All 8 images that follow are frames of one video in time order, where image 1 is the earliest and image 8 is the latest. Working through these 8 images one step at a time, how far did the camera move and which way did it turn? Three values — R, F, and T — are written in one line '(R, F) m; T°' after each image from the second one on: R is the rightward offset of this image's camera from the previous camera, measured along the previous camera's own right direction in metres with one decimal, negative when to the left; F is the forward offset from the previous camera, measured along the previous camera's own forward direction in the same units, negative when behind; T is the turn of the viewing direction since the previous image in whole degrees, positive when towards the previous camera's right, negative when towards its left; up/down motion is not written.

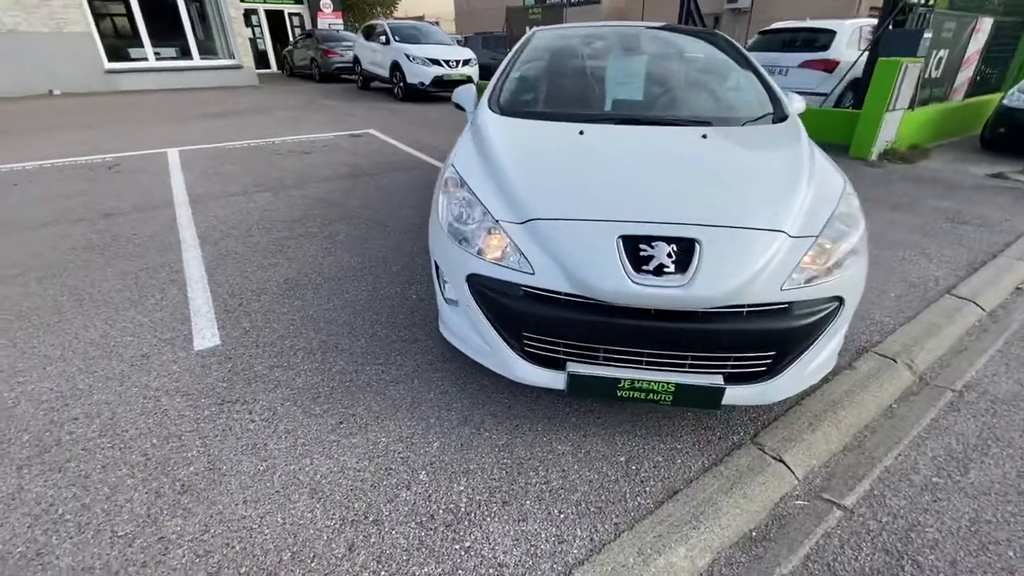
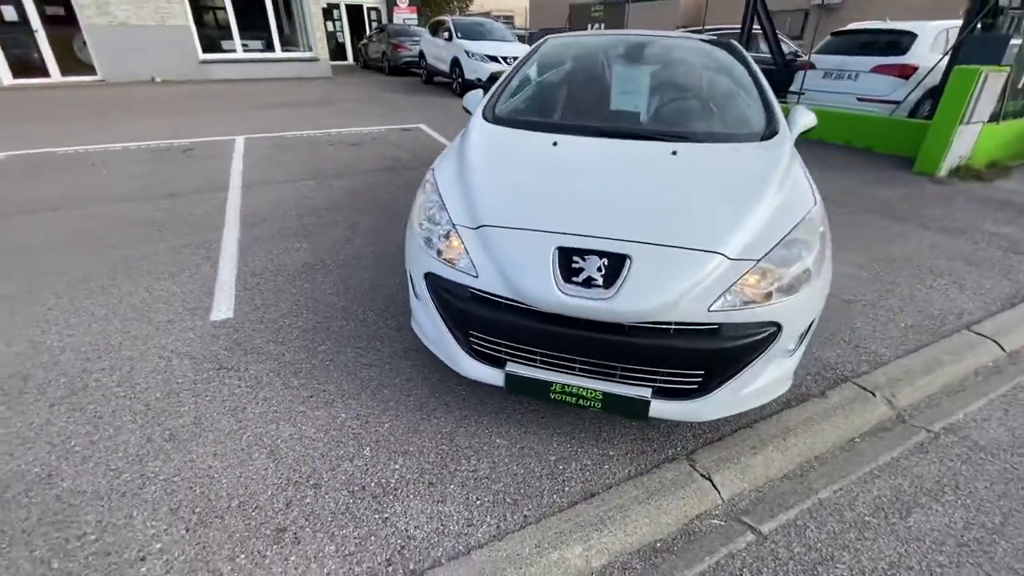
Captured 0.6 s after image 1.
(+0.5, -0.1) m; -7°
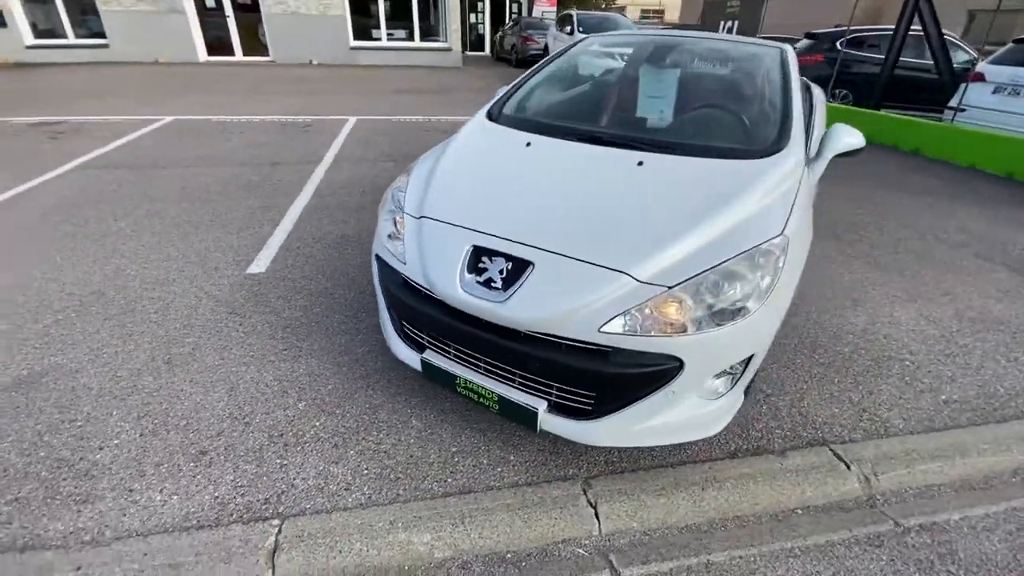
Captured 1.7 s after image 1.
(+0.8, +0.1) m; -14°
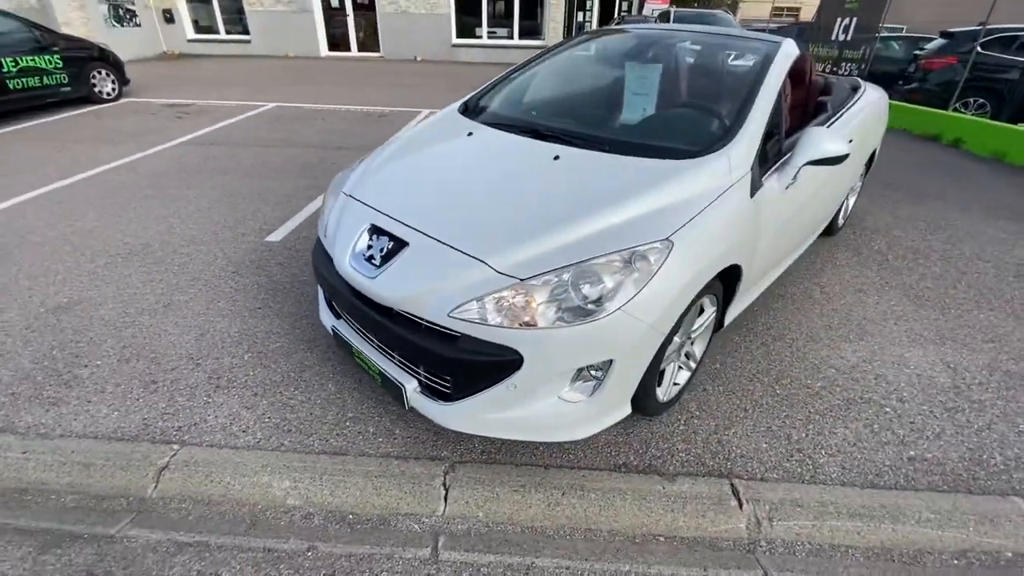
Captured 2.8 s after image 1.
(+0.9, +0.1) m; -12°
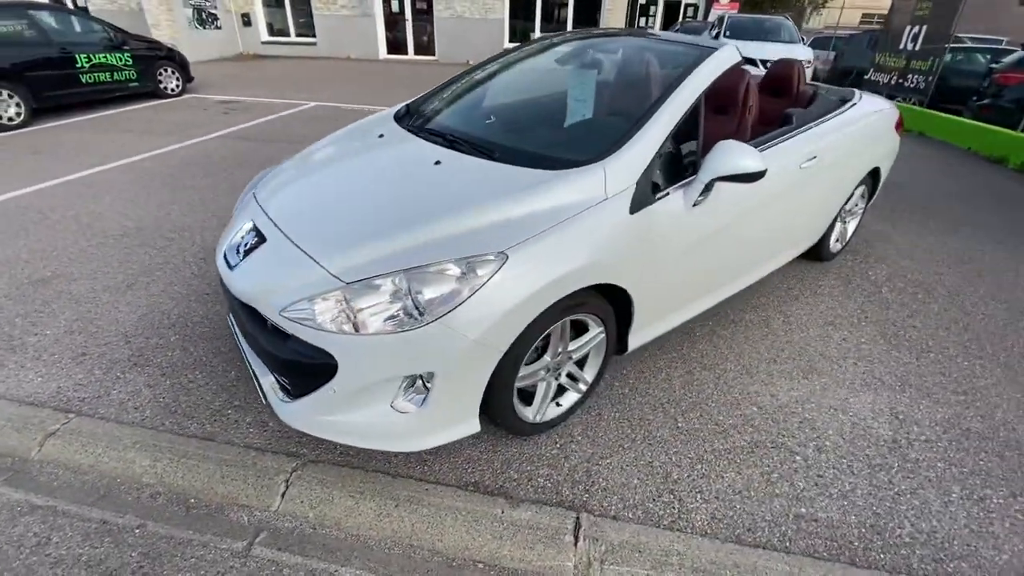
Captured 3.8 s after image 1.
(+0.8, +0.1) m; -7°
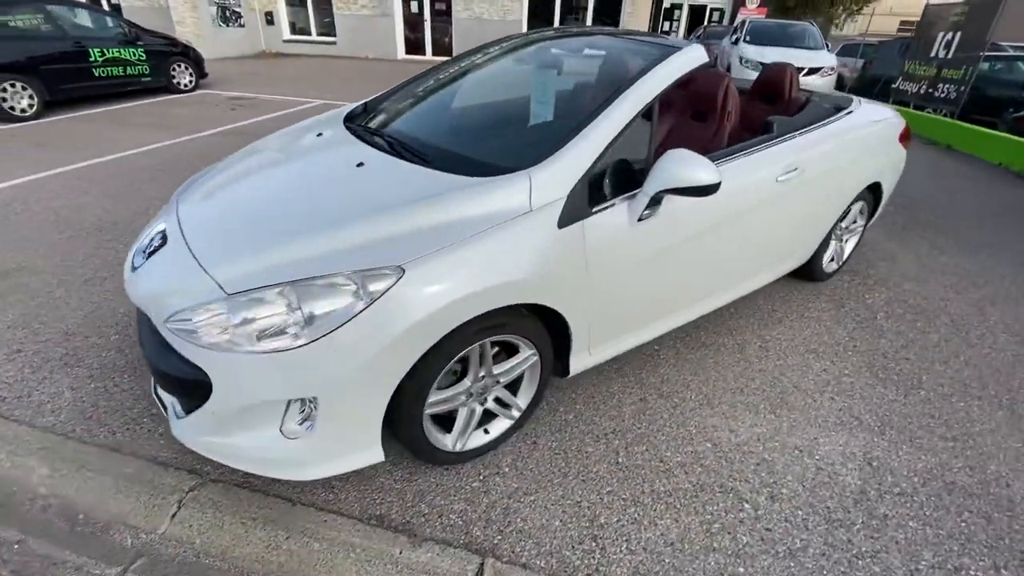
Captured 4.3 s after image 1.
(+0.4, +0.2) m; -3°
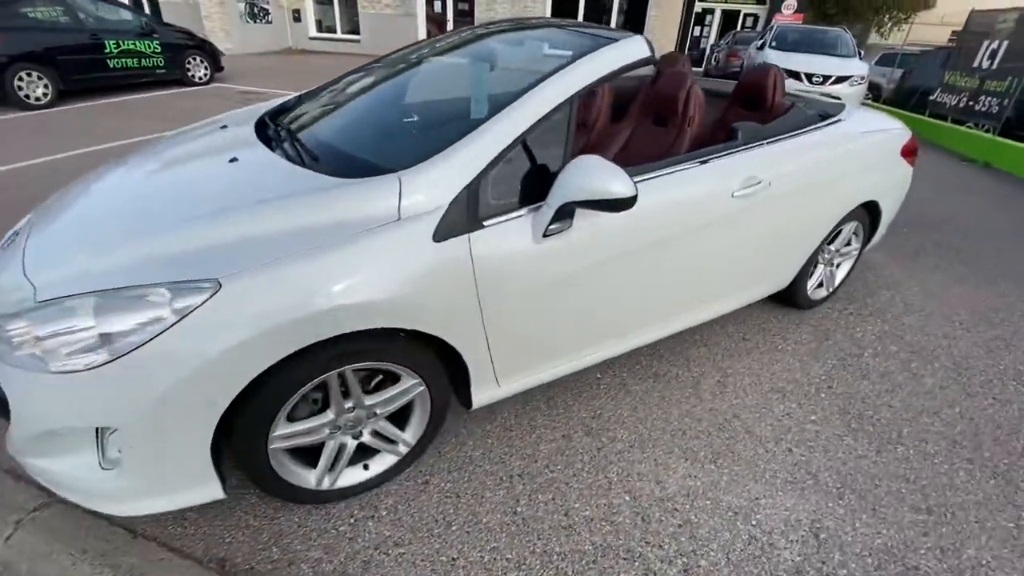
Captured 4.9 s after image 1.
(+0.5, +0.3) m; -3°
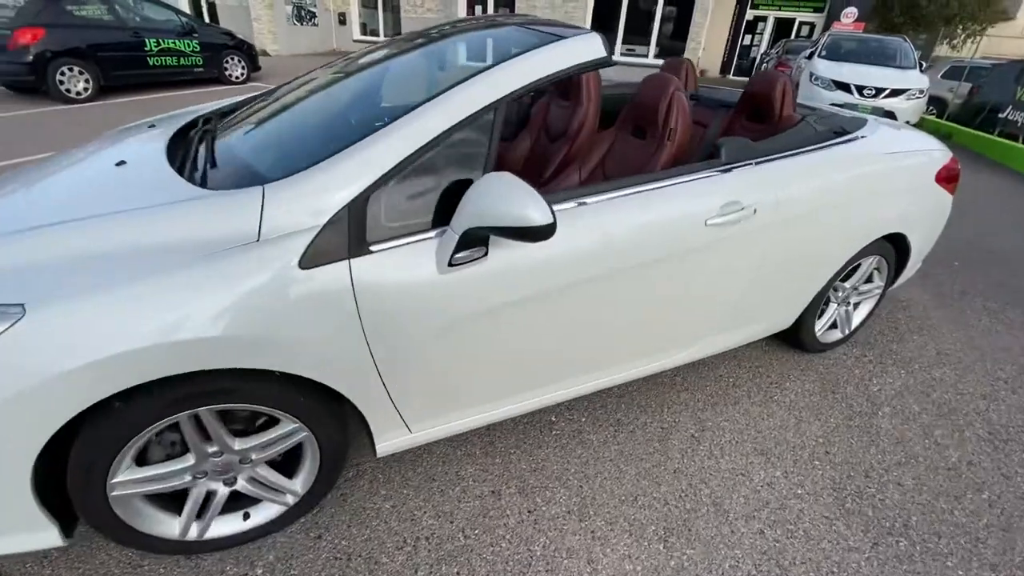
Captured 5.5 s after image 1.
(+0.4, +0.3) m; -5°
